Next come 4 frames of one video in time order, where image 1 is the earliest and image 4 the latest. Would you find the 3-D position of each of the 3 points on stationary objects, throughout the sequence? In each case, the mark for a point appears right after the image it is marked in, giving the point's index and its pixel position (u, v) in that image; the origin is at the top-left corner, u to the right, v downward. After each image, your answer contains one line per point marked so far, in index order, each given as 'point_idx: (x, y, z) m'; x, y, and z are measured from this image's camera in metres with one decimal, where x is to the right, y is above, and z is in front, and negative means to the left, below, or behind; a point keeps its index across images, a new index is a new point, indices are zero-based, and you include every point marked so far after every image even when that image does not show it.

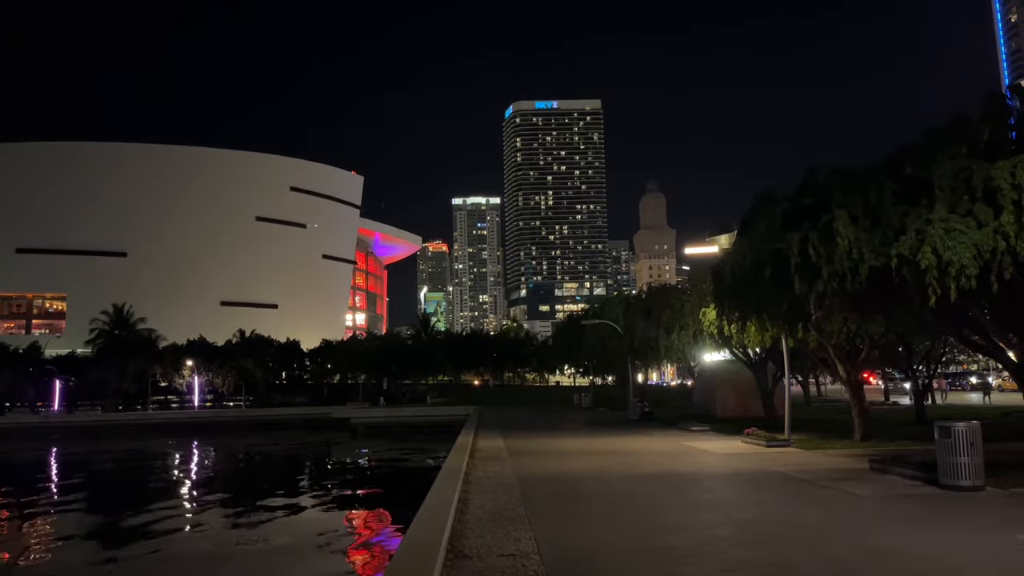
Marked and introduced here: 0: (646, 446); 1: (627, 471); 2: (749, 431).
0: (+3.4, -4.0, +18.6) m
1: (+2.1, -3.4, +13.7) m
2: (+5.8, -3.5, +17.8) m
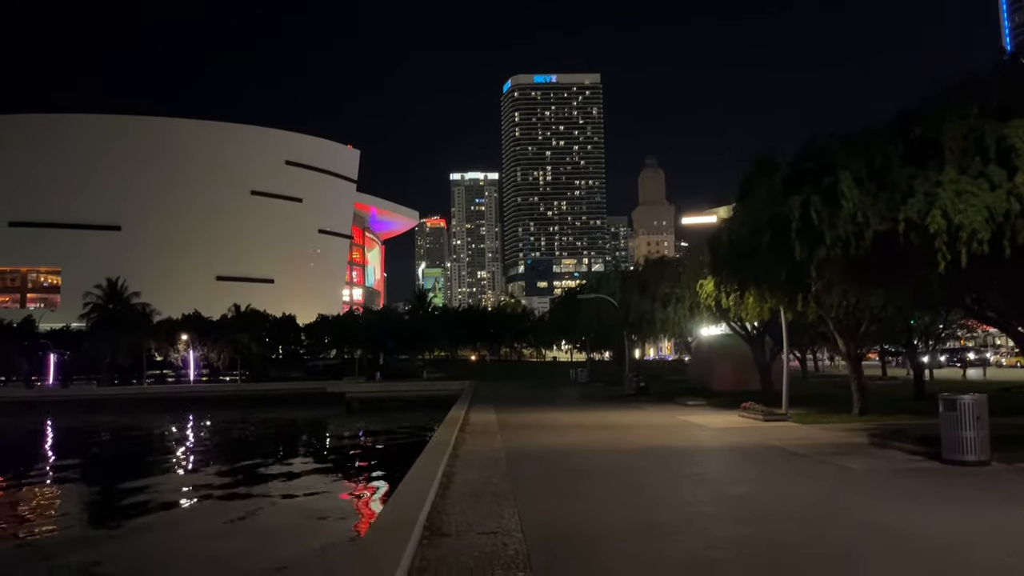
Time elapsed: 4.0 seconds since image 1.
0: (+3.2, -3.3, +18.3) m
1: (+1.9, -2.9, +13.4) m
2: (+5.6, -2.8, +17.5) m
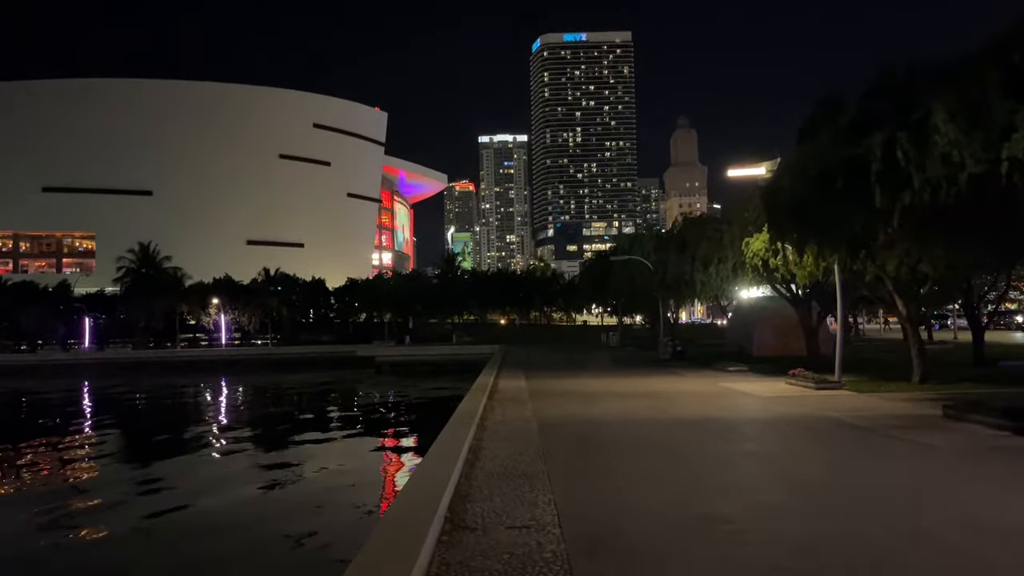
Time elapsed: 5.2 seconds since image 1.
0: (+3.9, -2.4, +17.4) m
1: (+2.5, -2.2, +12.6) m
2: (+6.3, -1.9, +16.5) m
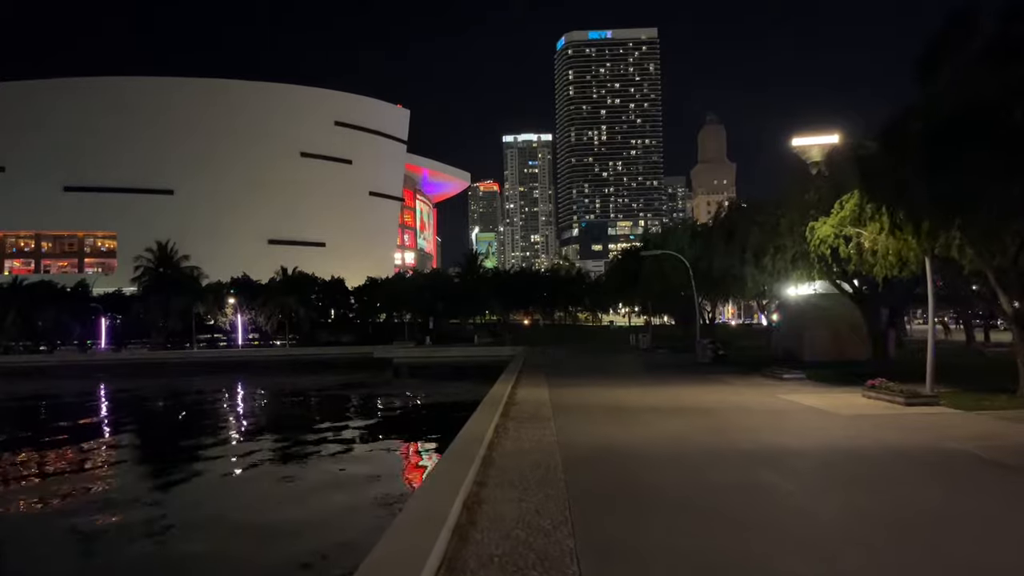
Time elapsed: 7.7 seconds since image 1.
0: (+4.4, -2.3, +15.1) m
1: (+2.8, -2.1, +10.3) m
2: (+6.7, -1.8, +14.1) m
